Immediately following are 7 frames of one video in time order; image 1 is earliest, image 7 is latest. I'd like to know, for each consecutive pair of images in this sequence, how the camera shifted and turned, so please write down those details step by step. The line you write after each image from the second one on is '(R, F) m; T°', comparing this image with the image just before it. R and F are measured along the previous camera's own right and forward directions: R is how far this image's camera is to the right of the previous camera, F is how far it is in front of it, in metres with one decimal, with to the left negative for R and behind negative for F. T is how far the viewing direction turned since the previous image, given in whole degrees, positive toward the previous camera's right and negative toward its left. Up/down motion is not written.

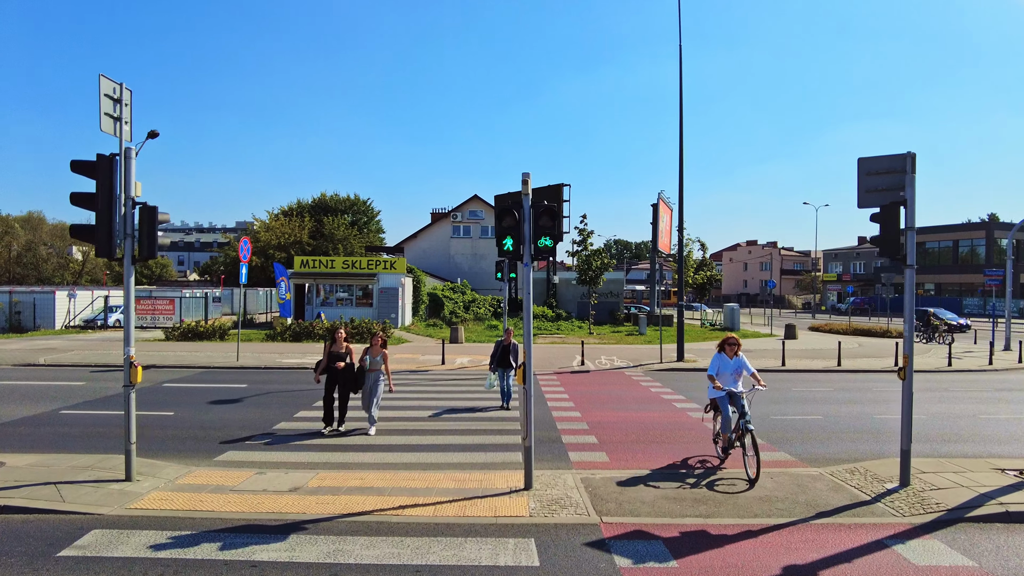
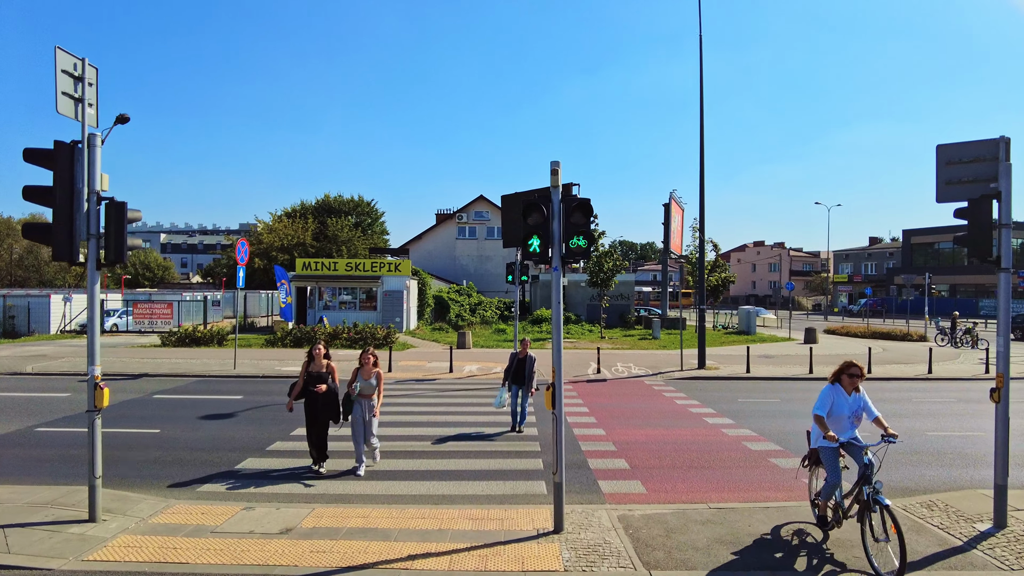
(-0.2, +0.9) m; 0°
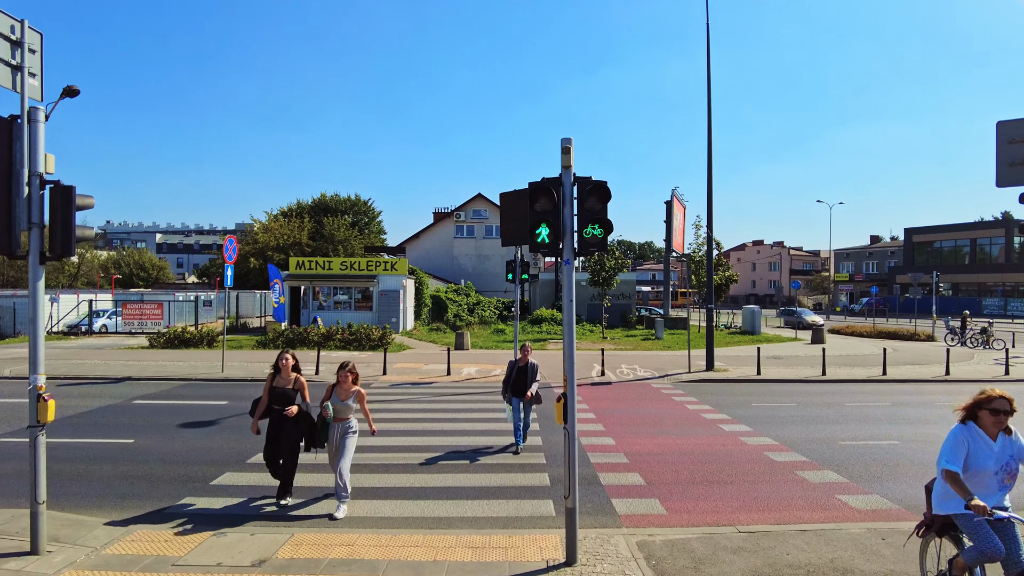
(-0.1, +0.7) m; 0°
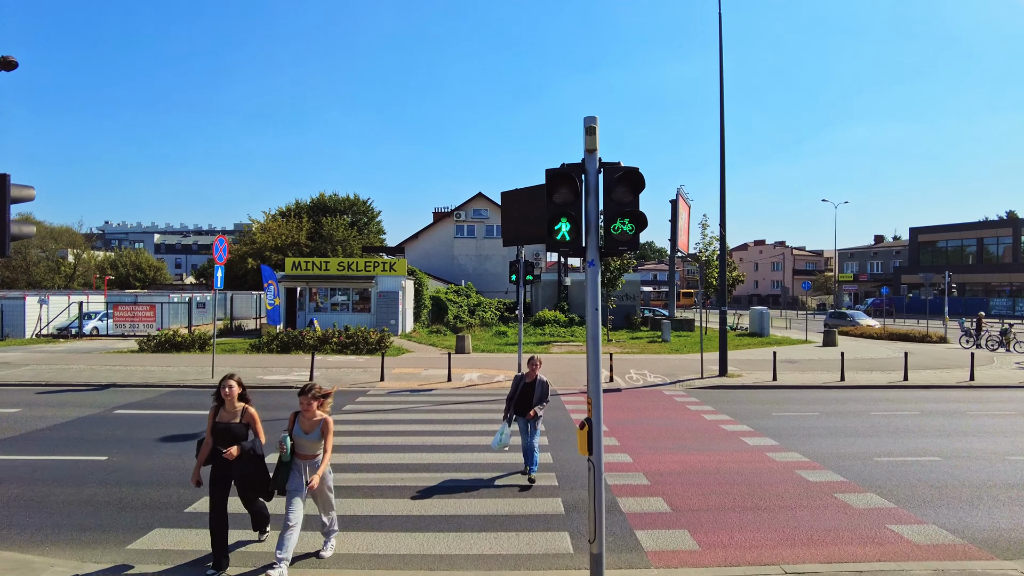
(-0.1, +0.7) m; 0°
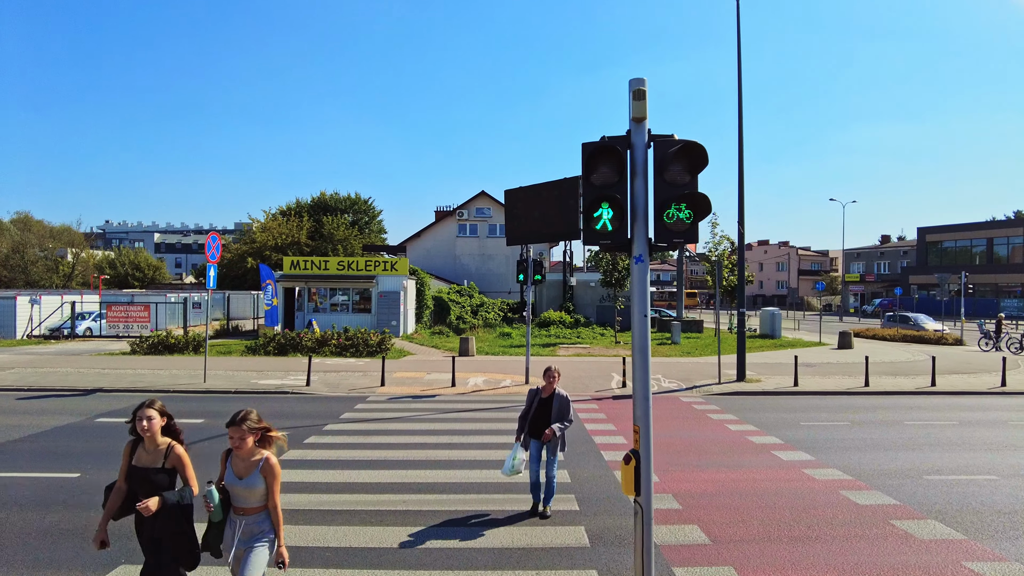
(-0.1, +0.7) m; 0°
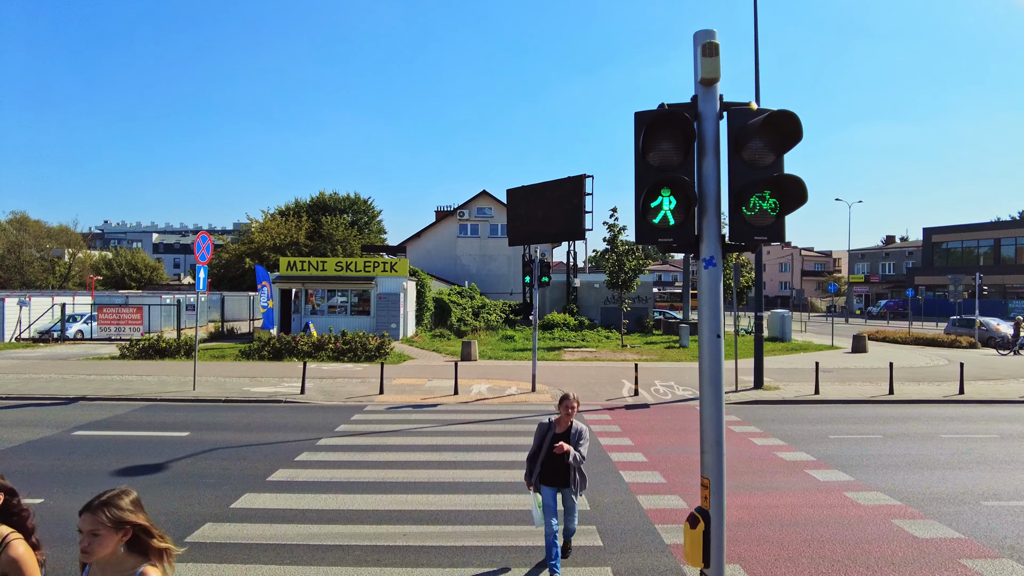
(-0.1, +0.7) m; 0°
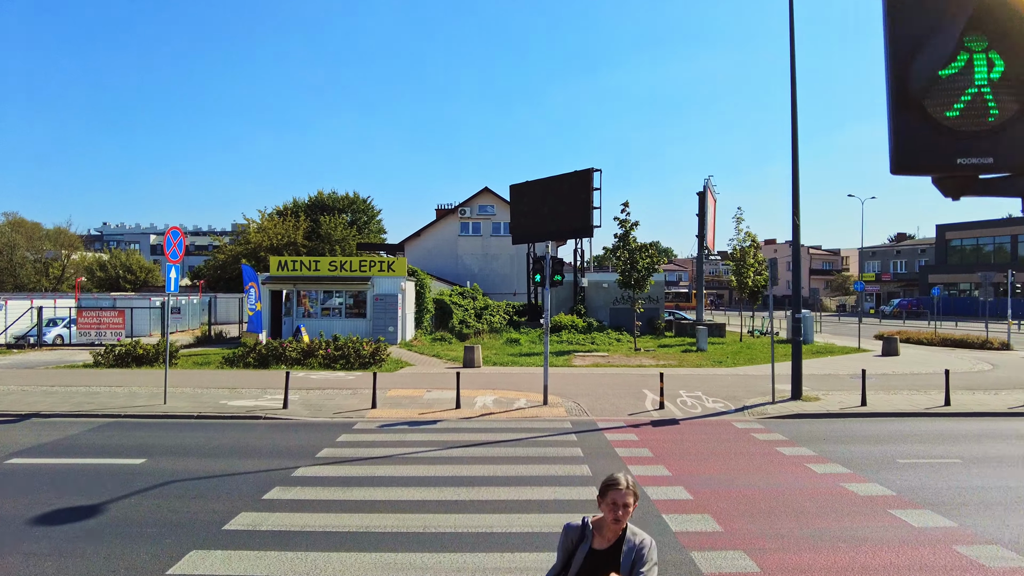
(-0.1, +1.5) m; 0°
